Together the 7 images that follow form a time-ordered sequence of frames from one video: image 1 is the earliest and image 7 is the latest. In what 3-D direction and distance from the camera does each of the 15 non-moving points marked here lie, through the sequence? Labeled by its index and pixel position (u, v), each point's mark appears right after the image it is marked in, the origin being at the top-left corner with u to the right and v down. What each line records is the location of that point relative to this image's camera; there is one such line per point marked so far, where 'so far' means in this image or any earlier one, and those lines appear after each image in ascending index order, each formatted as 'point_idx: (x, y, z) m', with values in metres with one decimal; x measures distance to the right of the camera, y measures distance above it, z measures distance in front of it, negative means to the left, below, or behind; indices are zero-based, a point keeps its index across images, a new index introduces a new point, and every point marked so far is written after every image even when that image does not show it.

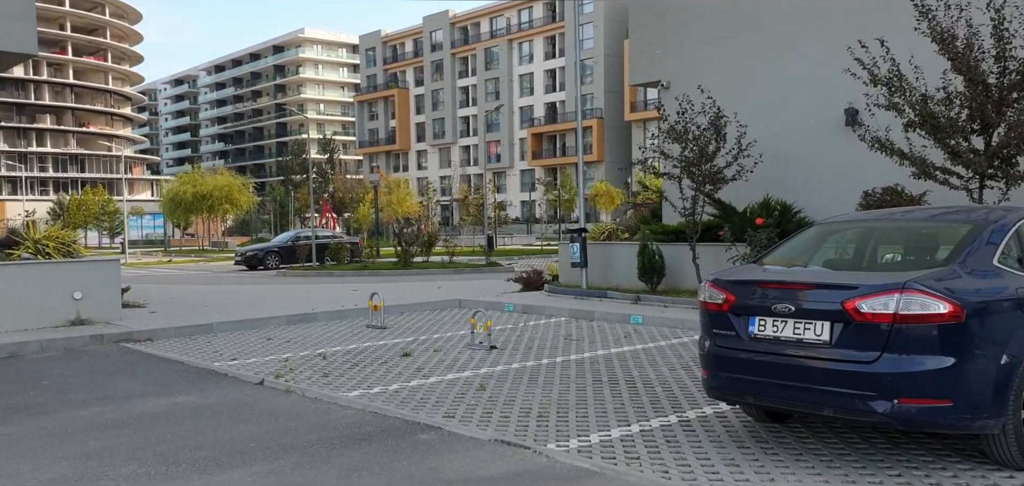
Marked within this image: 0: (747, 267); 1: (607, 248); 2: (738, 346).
0: (+1.8, -0.2, +6.3) m
1: (+1.8, -0.1, +16.0) m
2: (+1.6, -0.7, +5.8) m
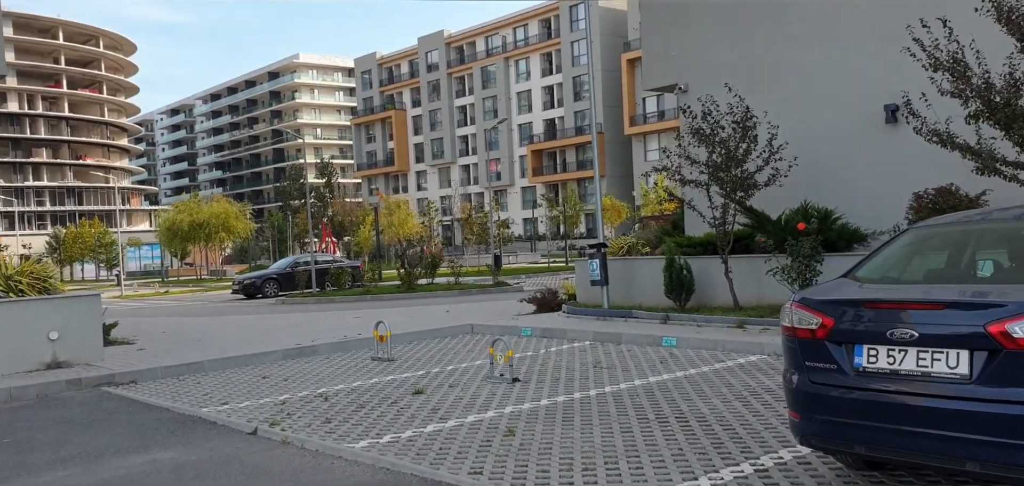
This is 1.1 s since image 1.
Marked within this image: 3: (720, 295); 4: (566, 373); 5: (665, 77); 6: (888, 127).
0: (+2.0, -0.2, +5.2) m
1: (+2.1, -0.4, +14.9) m
2: (+1.8, -0.8, +4.7) m
3: (+3.3, -0.8, +13.3) m
4: (+0.6, -1.5, +9.8) m
5: (+3.0, +3.3, +16.4) m
6: (+5.9, +1.8, +13.2) m
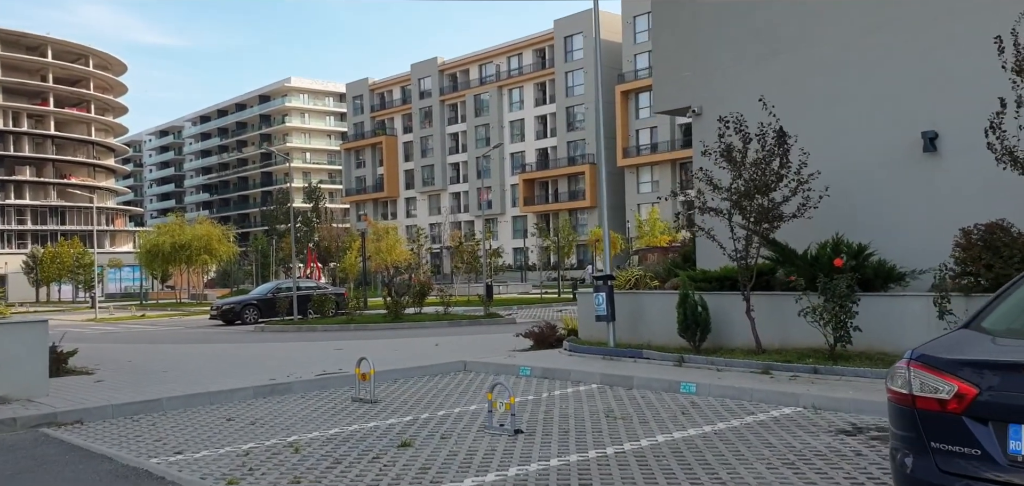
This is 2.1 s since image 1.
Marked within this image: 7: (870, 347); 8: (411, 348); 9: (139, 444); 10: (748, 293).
0: (+2.1, -0.4, +4.0) m
1: (+2.0, -0.9, +13.6) m
2: (+1.9, -0.9, +3.4) m
3: (+3.3, -1.3, +12.0) m
4: (+0.6, -1.9, +8.5) m
5: (+3.0, +2.6, +15.3) m
6: (+5.9, +1.2, +12.0) m
7: (+4.5, -1.3, +10.6) m
8: (-2.2, -2.2, +17.8) m
9: (-3.9, -2.1, +8.7) m
10: (+3.2, -0.7, +11.5) m
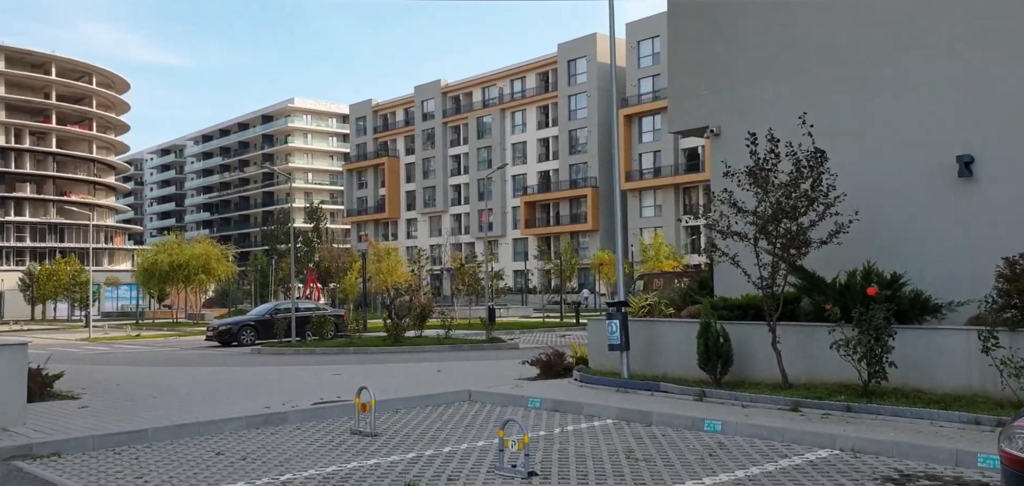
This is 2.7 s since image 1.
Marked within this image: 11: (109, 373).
0: (+2.3, -0.6, +3.3) m
1: (+2.2, -1.3, +12.9) m
2: (+2.1, -1.1, +2.8) m
3: (+3.4, -1.7, +11.3) m
4: (+0.7, -2.1, +7.8) m
5: (+3.2, +2.2, +14.8) m
6: (+6.1, +0.8, +11.4) m
7: (+4.7, -1.7, +9.9) m
8: (-2.1, -2.7, +17.1) m
9: (-3.7, -2.3, +8.0) m
10: (+3.4, -1.0, +10.8) m
11: (-9.2, -3.0, +19.1) m
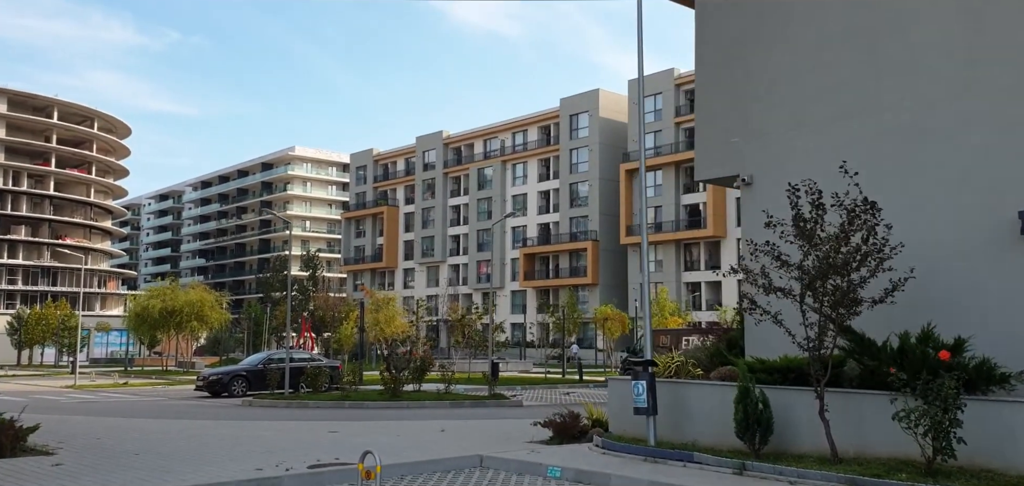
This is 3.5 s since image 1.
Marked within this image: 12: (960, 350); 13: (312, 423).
0: (+2.6, -0.7, +2.3) m
1: (+2.4, -2.1, +11.9) m
2: (+2.4, -1.2, +1.8) m
3: (+3.6, -2.4, +10.3) m
4: (+1.0, -2.5, +6.7) m
5: (+3.5, +1.3, +14.0) m
6: (+6.4, +0.1, +10.6) m
7: (+4.9, -2.3, +8.9) m
8: (-1.9, -3.6, +16.0) m
9: (-3.5, -2.6, +6.9) m
10: (+3.6, -1.7, +9.9) m
11: (-9.0, -3.9, +17.9) m
12: (+5.1, -1.2, +9.5) m
13: (-4.4, -4.0, +18.6) m
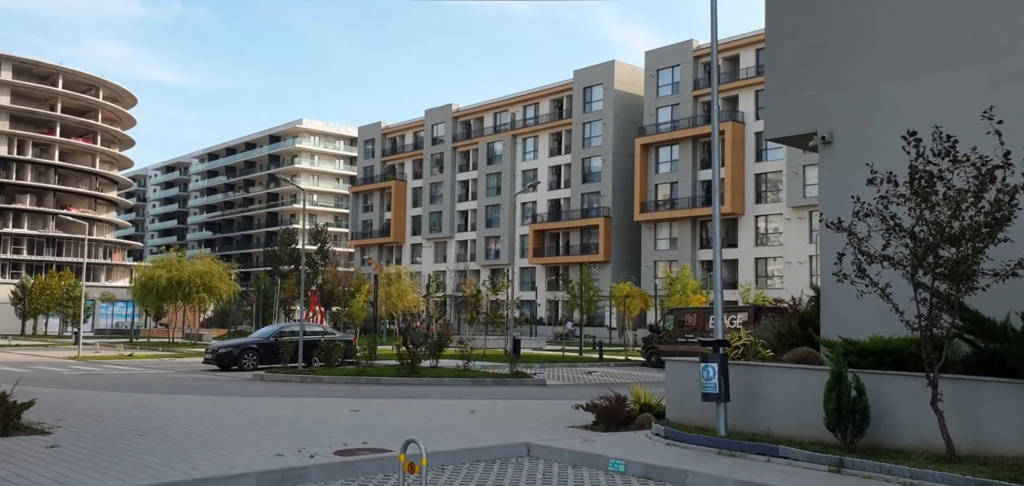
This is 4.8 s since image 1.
0: (+3.2, -0.6, +1.0) m
1: (+3.1, -1.6, +10.6) m
2: (+3.0, -1.0, +0.4) m
3: (+4.3, -2.0, +8.9) m
4: (+1.6, -2.2, +5.4) m
5: (+4.2, +1.7, +12.5) m
6: (+7.1, +0.4, +9.1) m
7: (+5.5, -2.0, +7.5) m
8: (-1.2, -3.0, +14.7) m
9: (-2.9, -2.2, +5.6) m
10: (+4.3, -1.3, +8.5) m
11: (-8.4, -3.1, +16.7) m
12: (+5.7, -0.8, +8.1) m
13: (-3.8, -3.3, +17.4) m
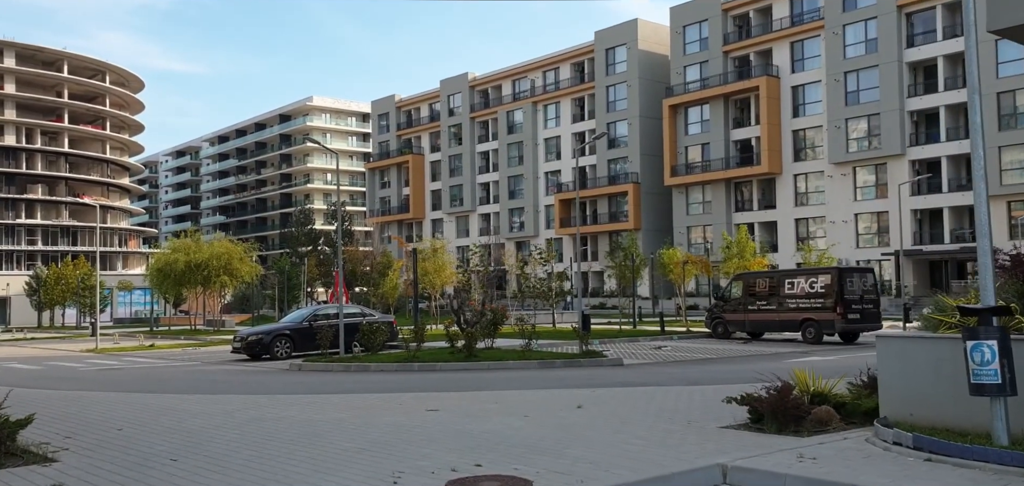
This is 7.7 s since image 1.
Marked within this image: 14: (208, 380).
0: (+4.6, -0.2, -2.2) m
1: (+4.7, -1.0, +7.4) m
2: (+4.4, -0.7, -2.8) m
3: (+5.9, -1.4, +5.8) m
4: (+3.2, -1.7, +2.3) m
5: (+5.7, +2.5, +9.2) m
6: (+8.6, +1.2, +5.9) m
7: (+7.1, -1.3, +4.4) m
8: (+0.5, -2.4, +11.7) m
9: (-1.3, -1.9, +2.6) m
10: (+5.8, -0.7, +5.3) m
11: (-6.6, -2.7, +13.8) m
12: (+7.3, -0.1, +4.9) m
13: (-2.0, -2.7, +14.4) m
14: (-6.9, -3.2, +19.4) m
